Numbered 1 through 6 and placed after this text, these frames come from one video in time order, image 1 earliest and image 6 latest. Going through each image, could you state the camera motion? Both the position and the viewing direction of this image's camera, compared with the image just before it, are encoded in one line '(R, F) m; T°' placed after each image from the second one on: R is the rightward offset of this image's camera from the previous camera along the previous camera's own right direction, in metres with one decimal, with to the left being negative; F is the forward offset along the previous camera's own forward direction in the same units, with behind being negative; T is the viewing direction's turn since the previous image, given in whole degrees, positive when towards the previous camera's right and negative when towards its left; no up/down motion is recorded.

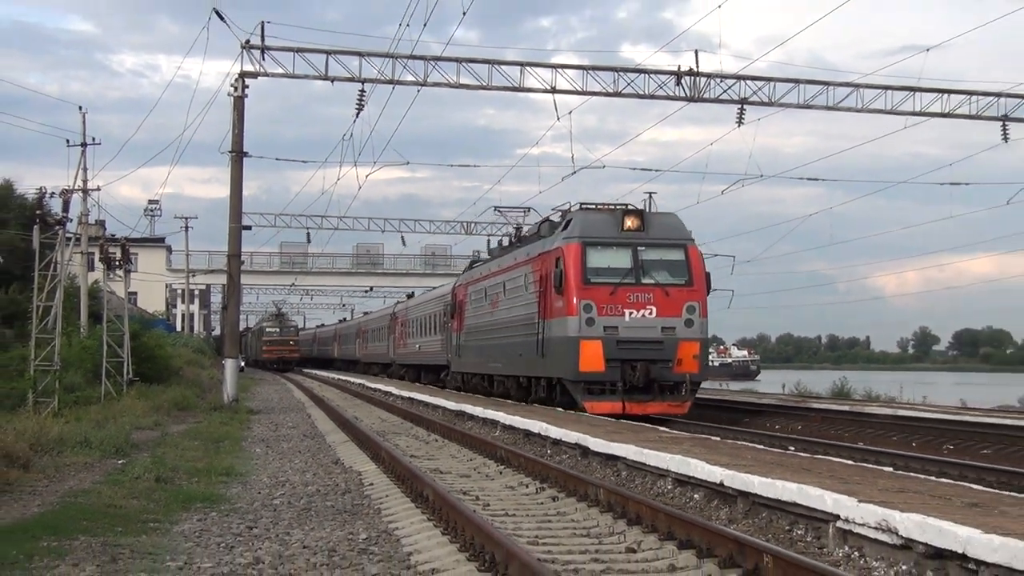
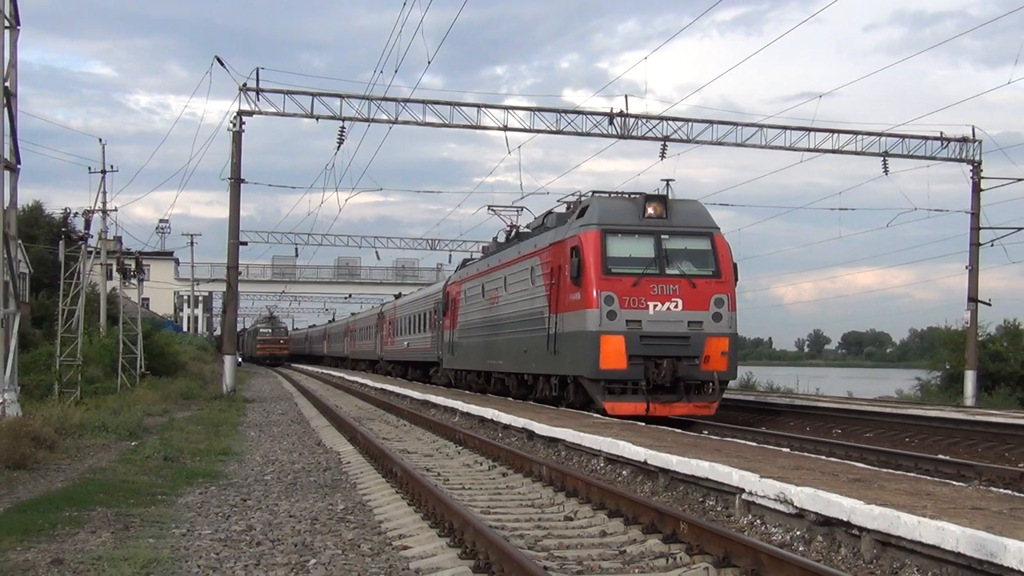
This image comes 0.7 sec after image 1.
(+0.3, -1.0) m; +1°
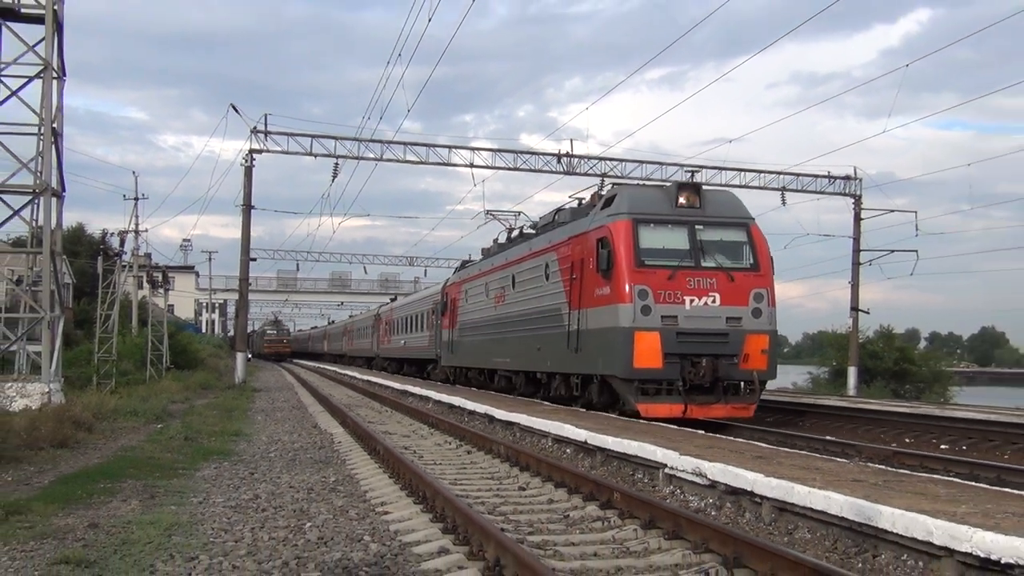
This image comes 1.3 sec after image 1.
(+0.2, -1.4) m; +1°
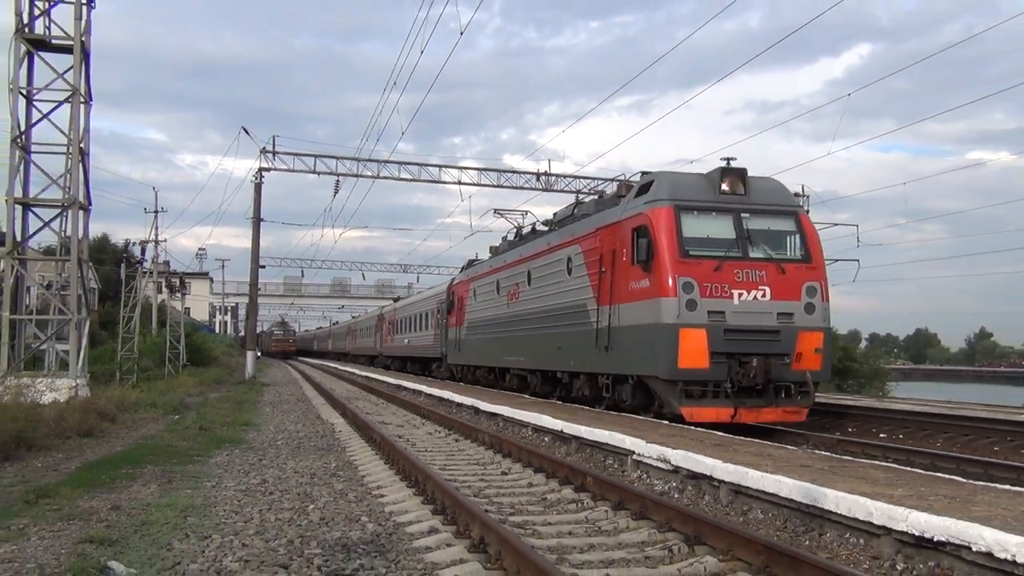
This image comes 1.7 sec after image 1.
(+0.1, -0.9) m; +1°
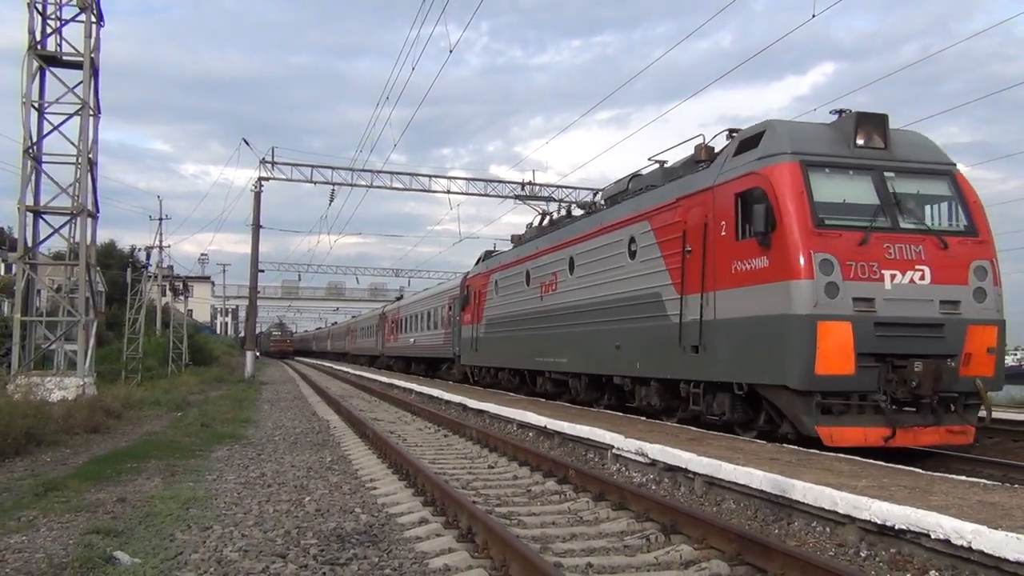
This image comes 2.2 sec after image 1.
(+0.1, -0.5) m; +1°
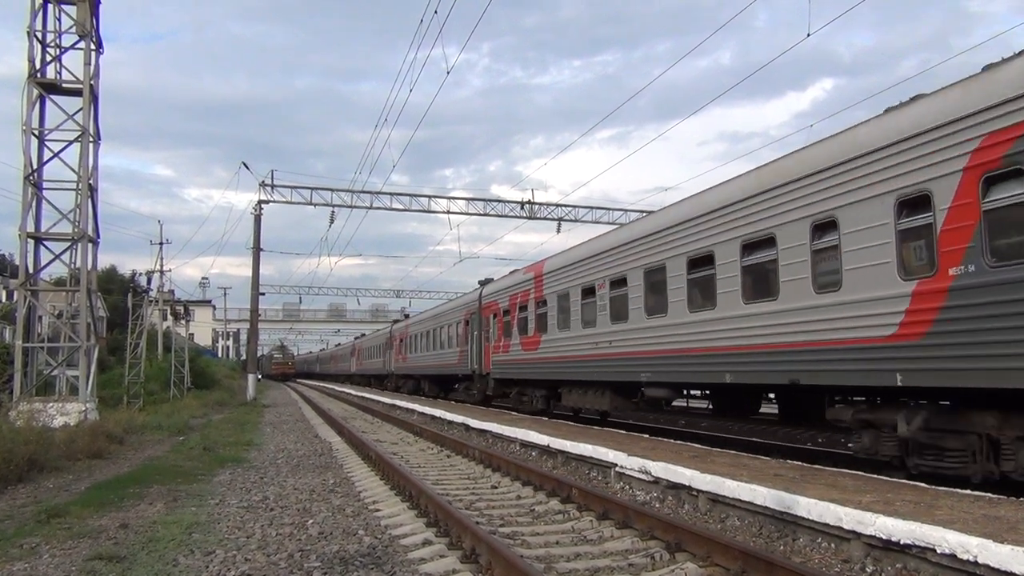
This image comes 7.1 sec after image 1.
(0.0, 0.0) m; 0°
